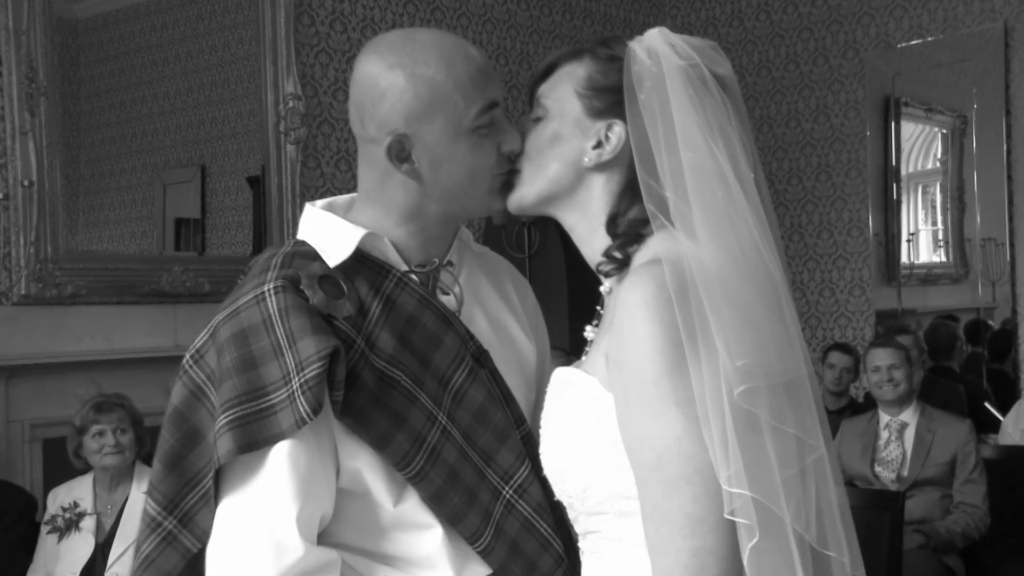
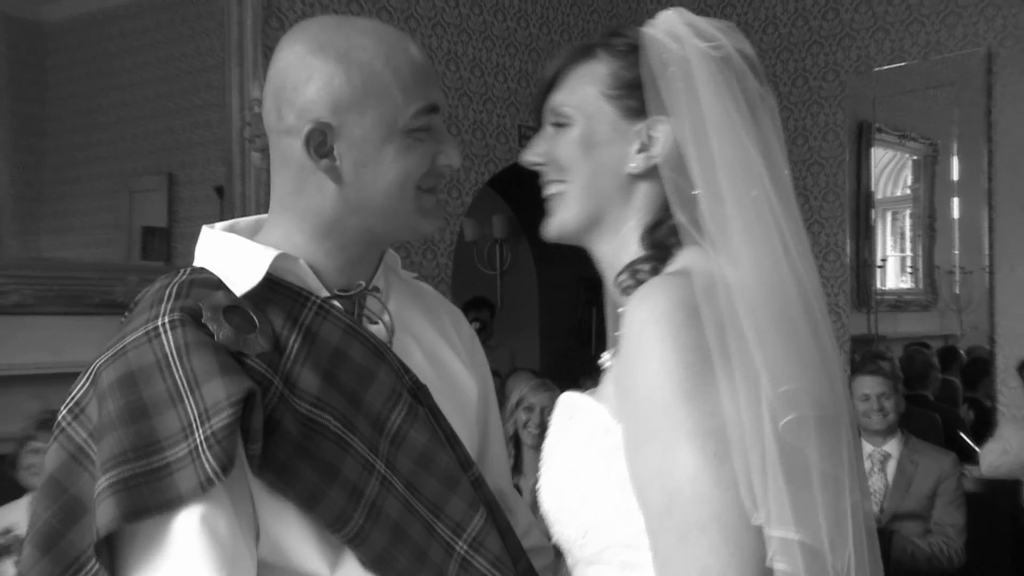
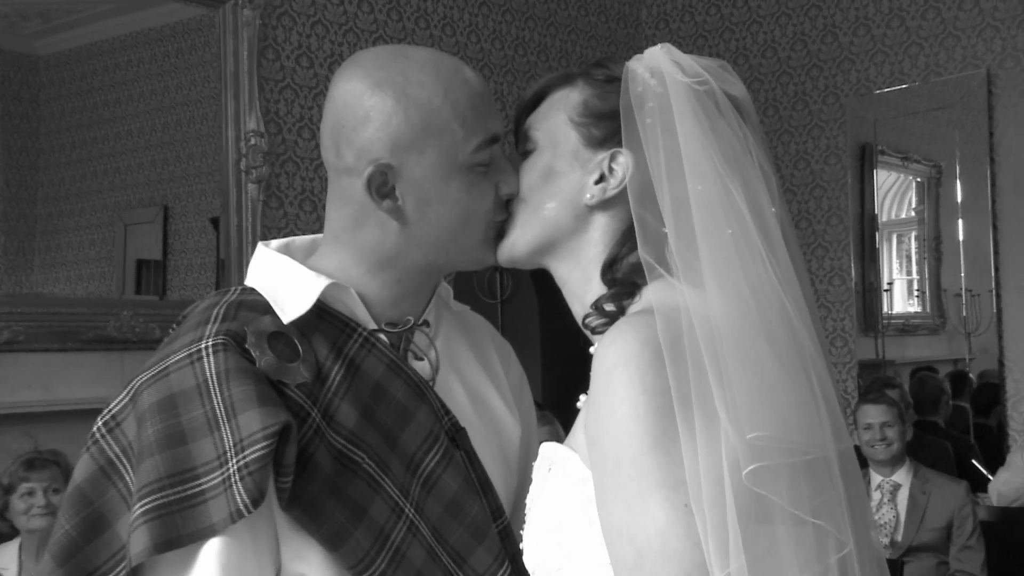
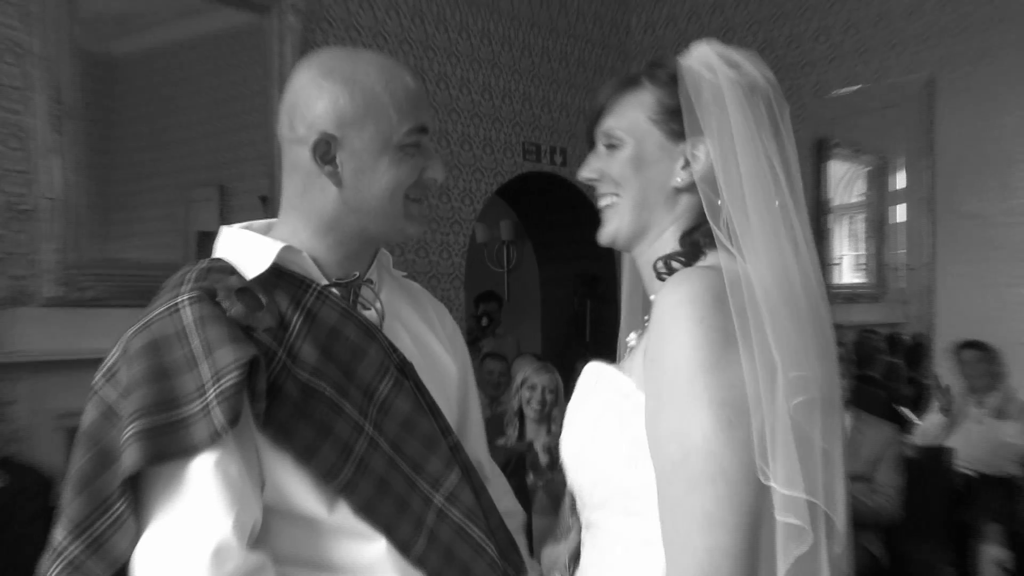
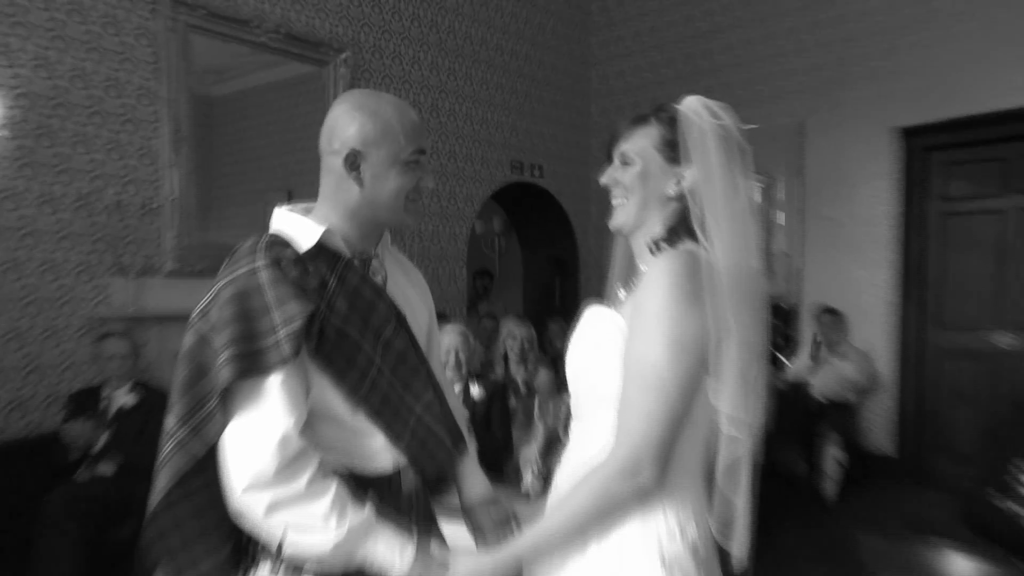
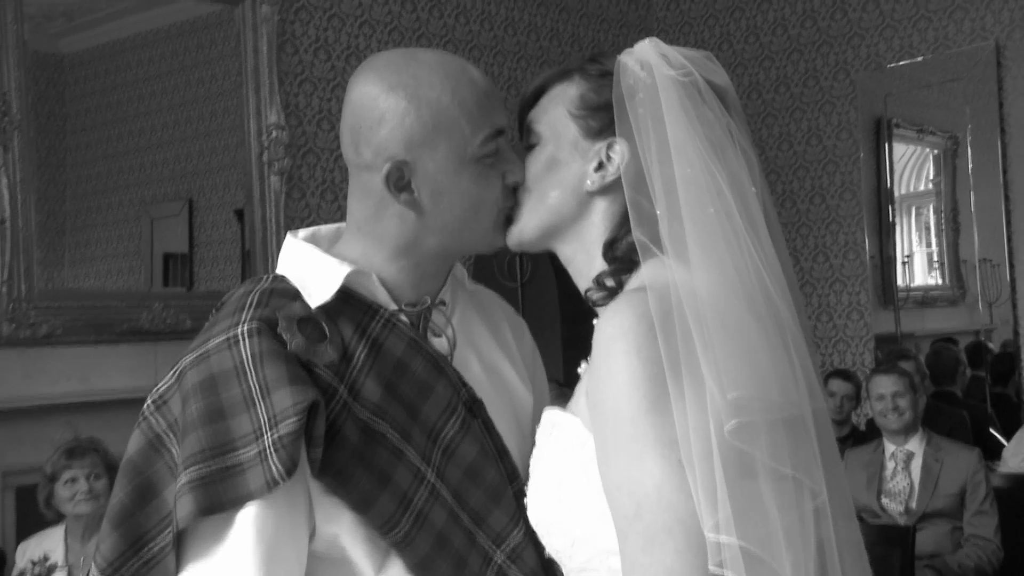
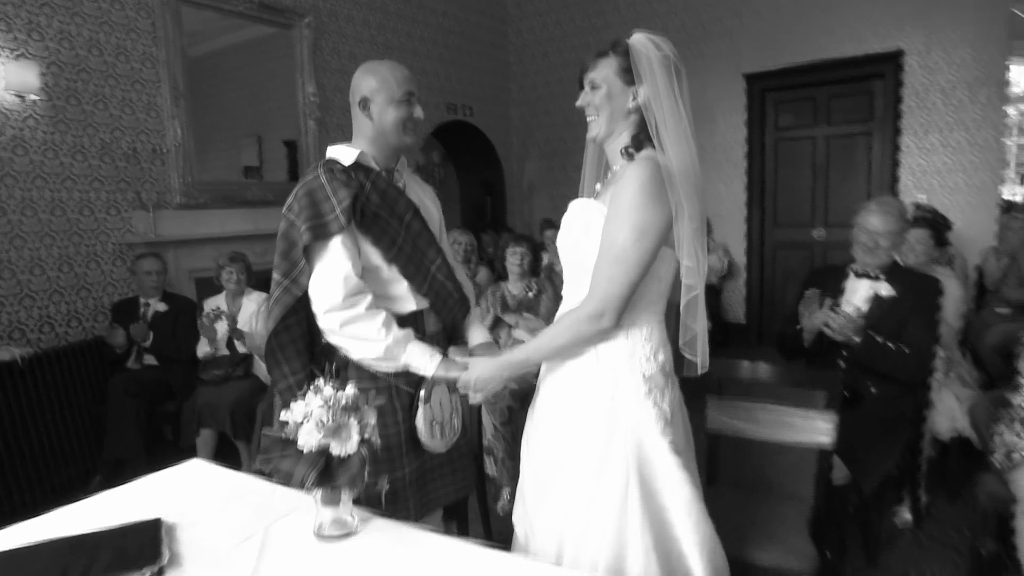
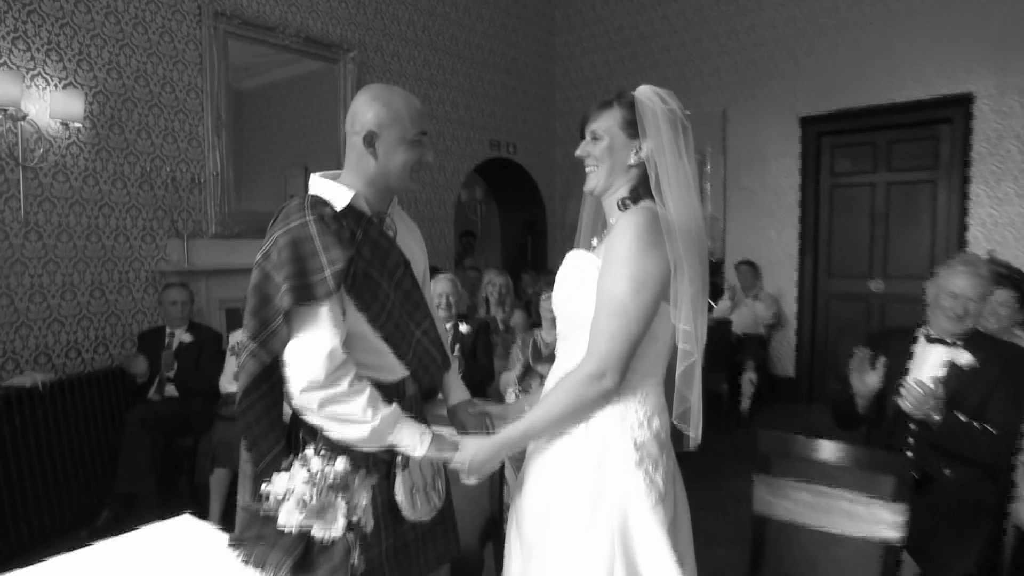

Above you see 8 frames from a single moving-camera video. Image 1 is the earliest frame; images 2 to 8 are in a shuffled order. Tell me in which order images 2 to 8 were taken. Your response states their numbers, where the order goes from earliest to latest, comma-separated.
6, 3, 2, 4, 5, 8, 7
